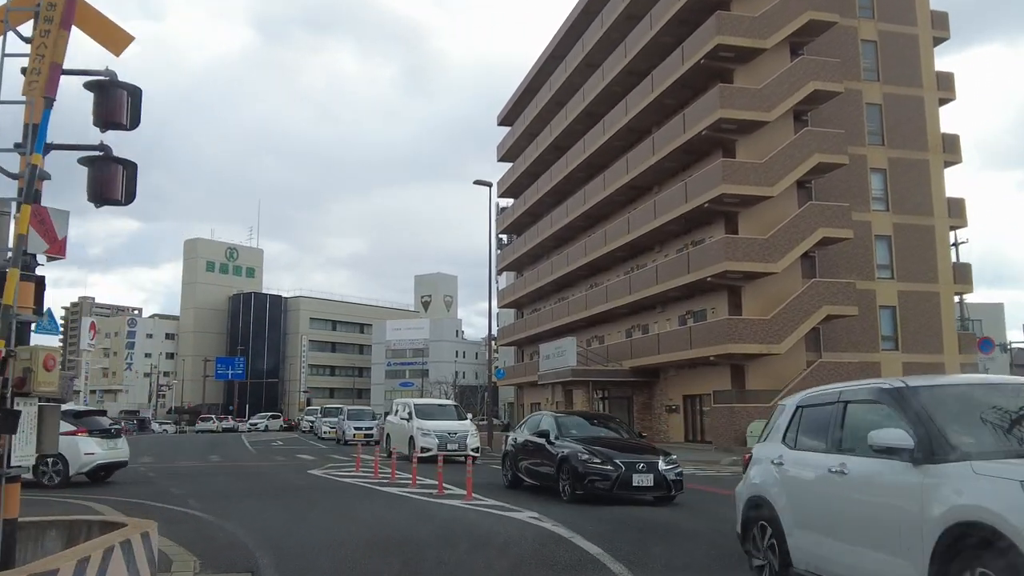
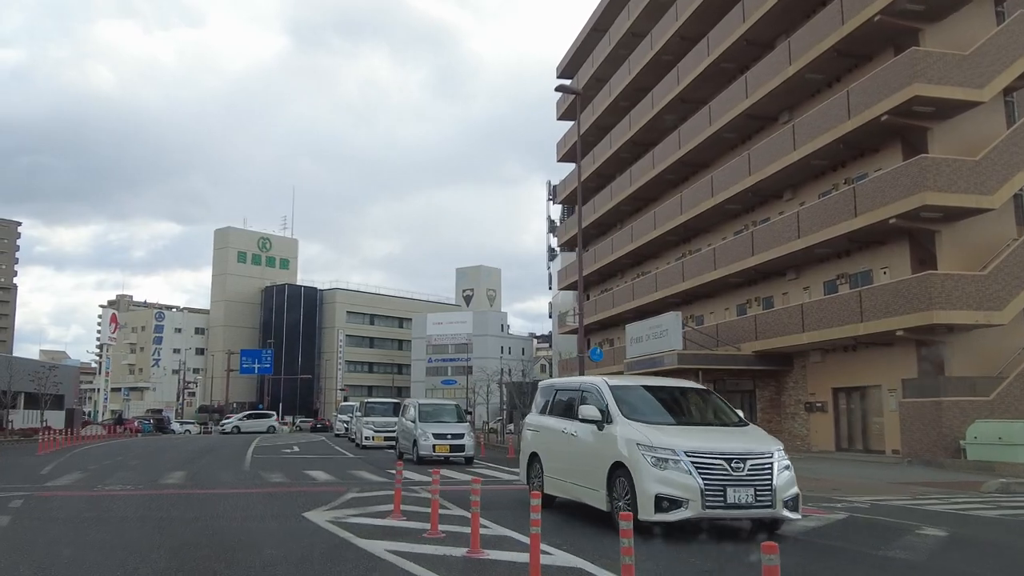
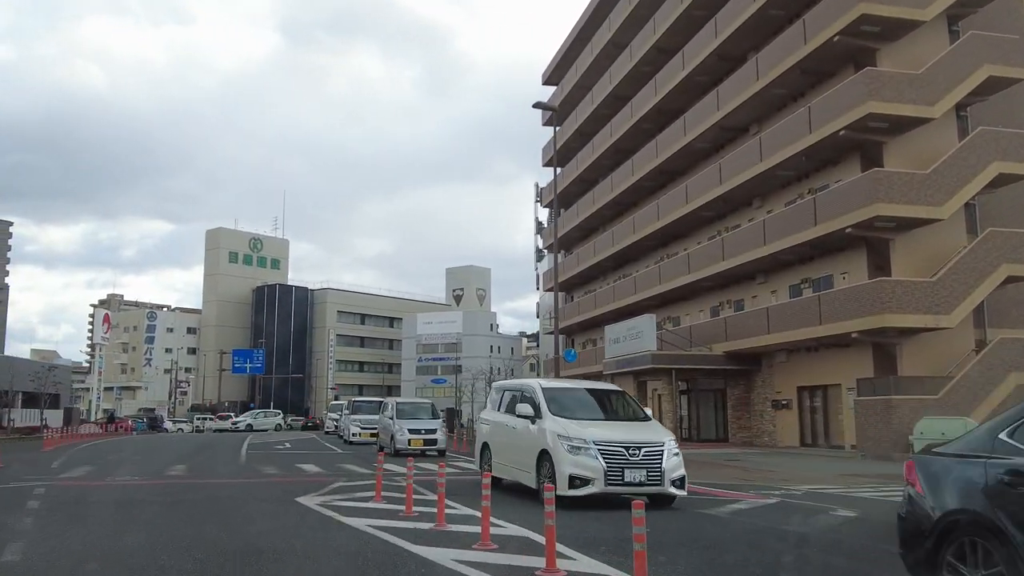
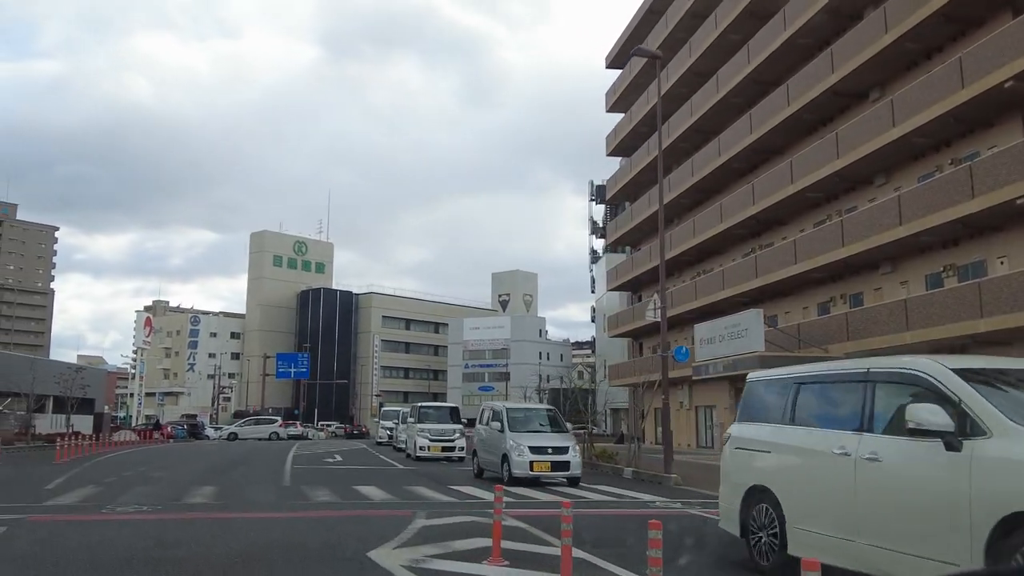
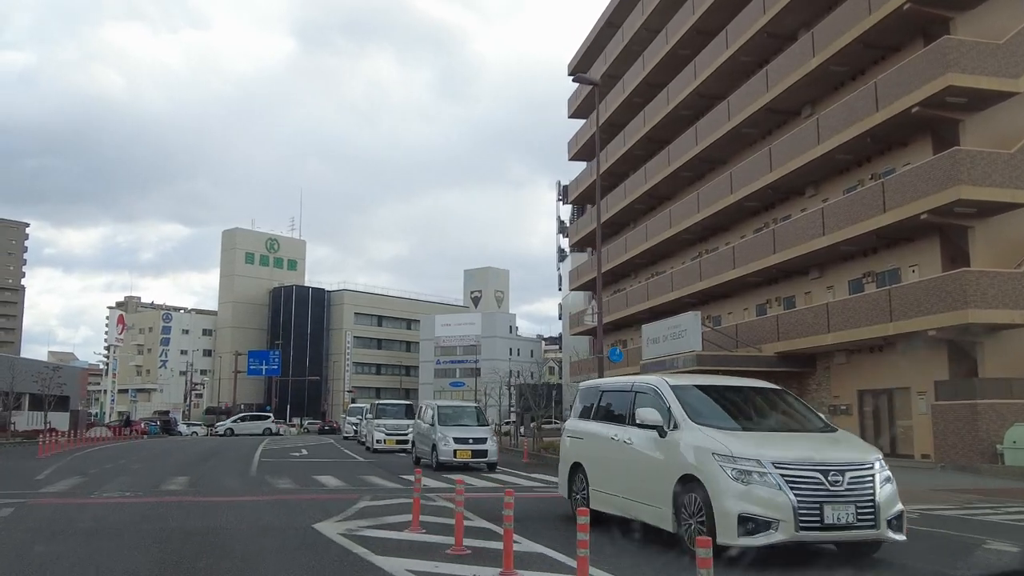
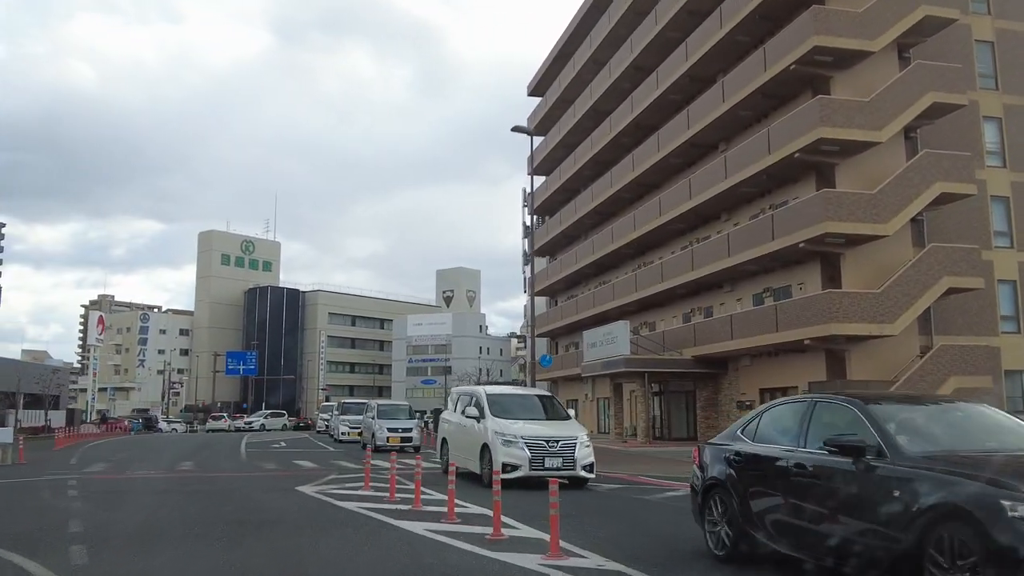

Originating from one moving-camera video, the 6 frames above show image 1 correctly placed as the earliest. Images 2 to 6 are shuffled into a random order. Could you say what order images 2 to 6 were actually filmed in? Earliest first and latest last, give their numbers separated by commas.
6, 3, 2, 5, 4
